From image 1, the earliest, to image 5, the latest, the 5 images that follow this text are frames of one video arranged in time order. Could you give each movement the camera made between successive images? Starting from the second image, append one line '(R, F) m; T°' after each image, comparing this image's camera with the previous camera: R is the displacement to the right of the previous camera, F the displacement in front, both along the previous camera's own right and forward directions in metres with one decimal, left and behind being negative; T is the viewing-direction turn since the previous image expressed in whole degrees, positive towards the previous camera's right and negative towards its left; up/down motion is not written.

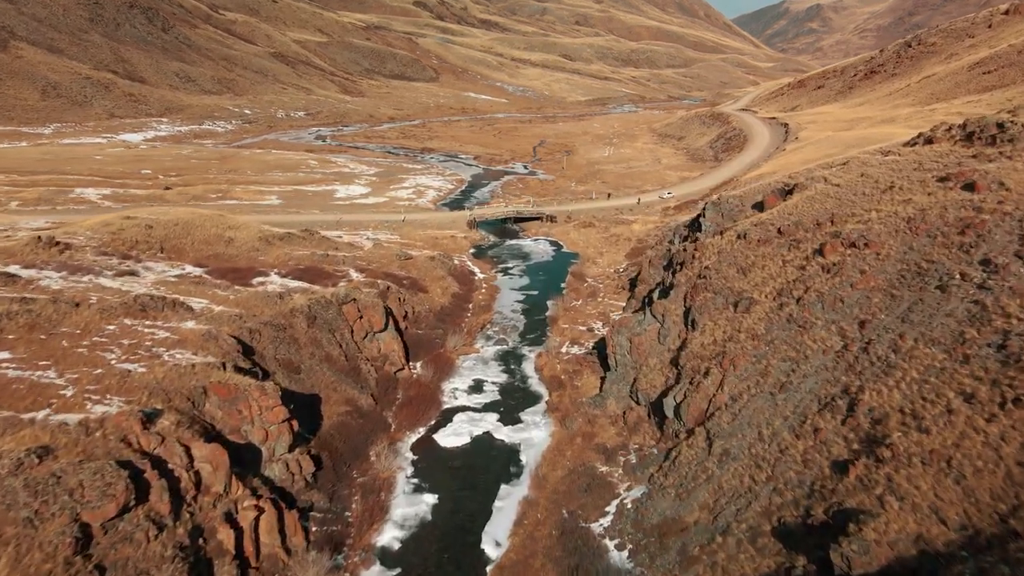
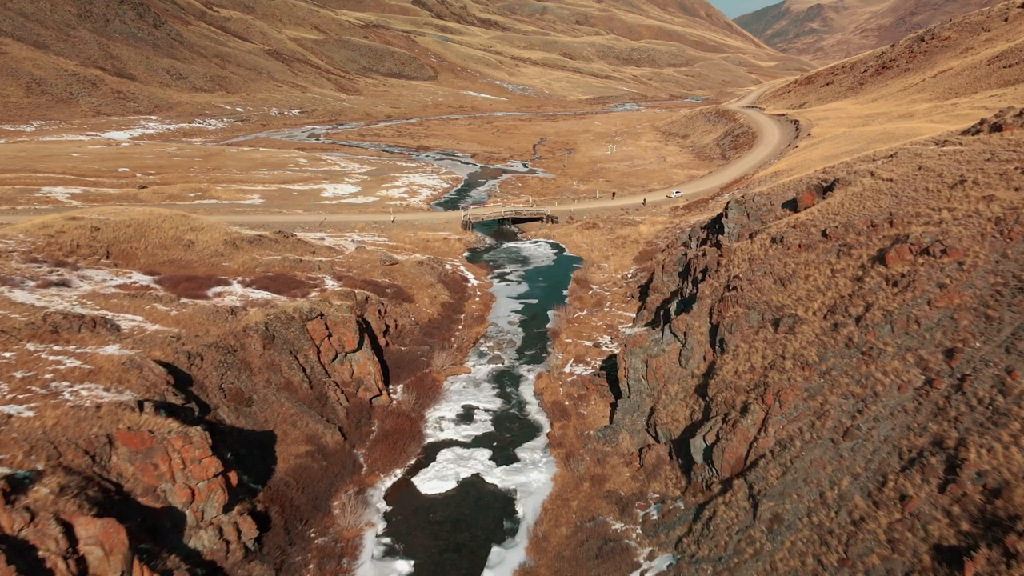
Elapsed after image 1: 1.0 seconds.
(+0.2, +4.5) m; 0°
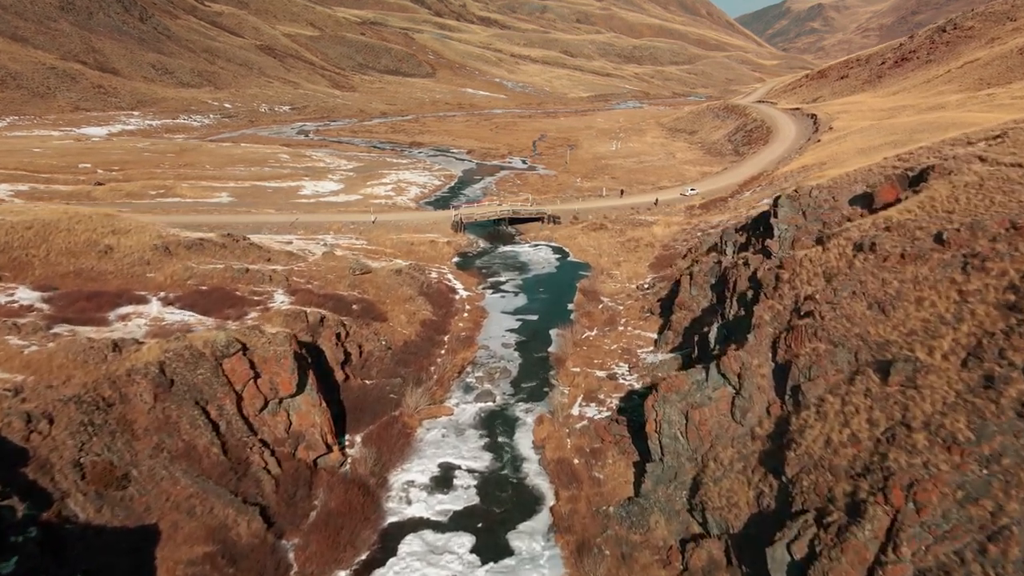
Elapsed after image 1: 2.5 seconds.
(+0.2, +6.8) m; 0°
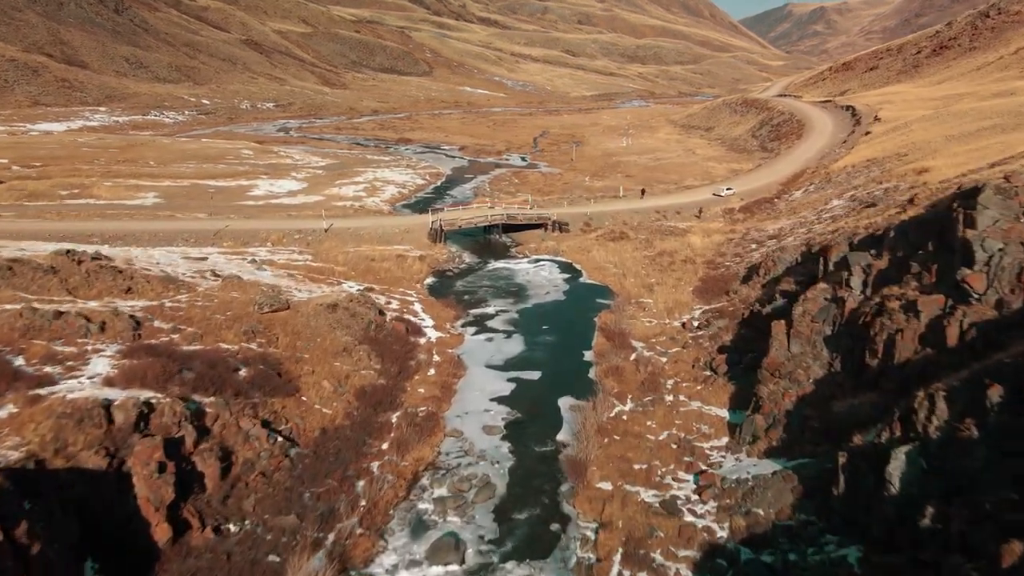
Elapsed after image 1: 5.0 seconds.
(+0.4, +11.7) m; 0°
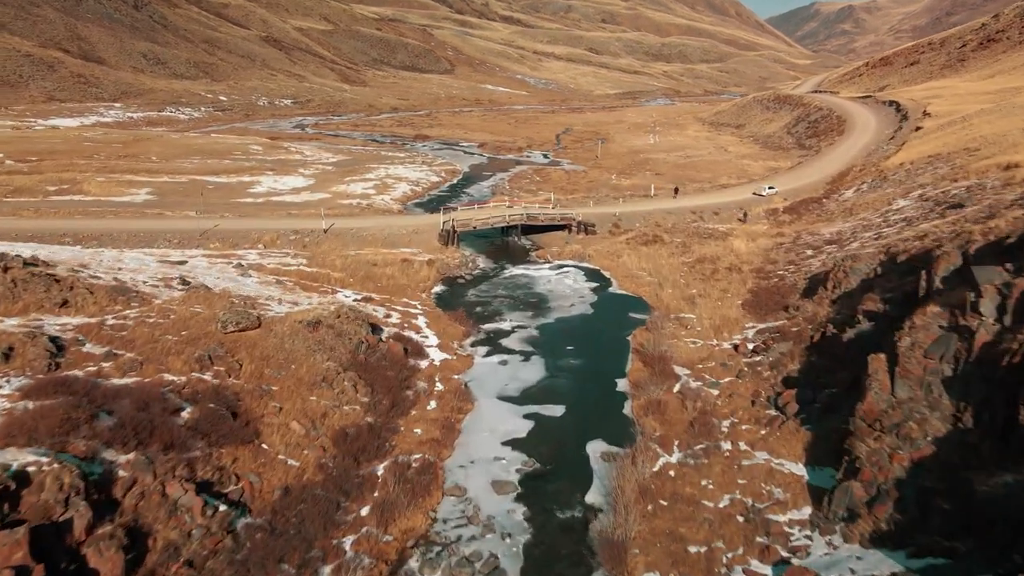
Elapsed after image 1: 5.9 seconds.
(+0.1, +4.2) m; -2°
